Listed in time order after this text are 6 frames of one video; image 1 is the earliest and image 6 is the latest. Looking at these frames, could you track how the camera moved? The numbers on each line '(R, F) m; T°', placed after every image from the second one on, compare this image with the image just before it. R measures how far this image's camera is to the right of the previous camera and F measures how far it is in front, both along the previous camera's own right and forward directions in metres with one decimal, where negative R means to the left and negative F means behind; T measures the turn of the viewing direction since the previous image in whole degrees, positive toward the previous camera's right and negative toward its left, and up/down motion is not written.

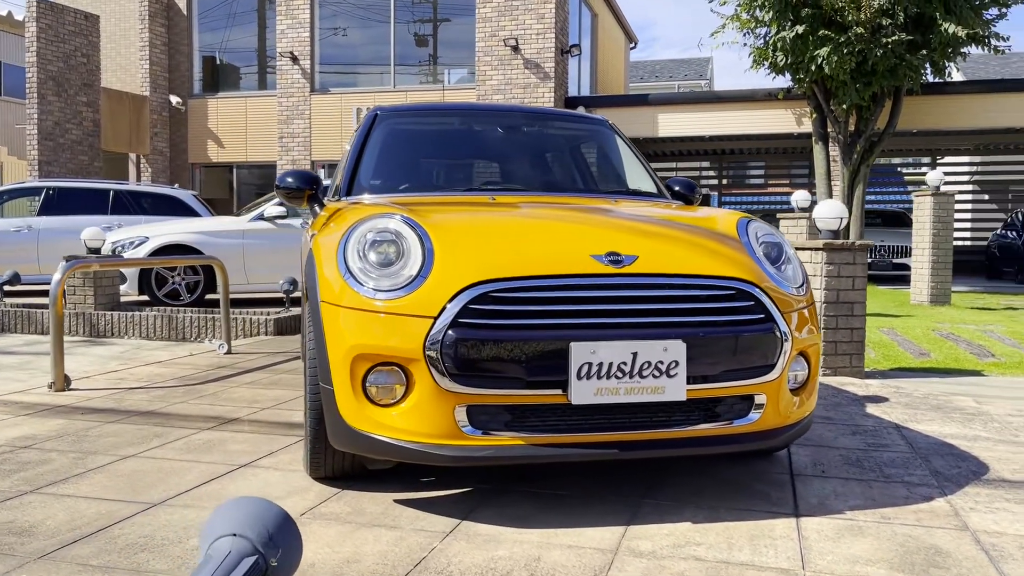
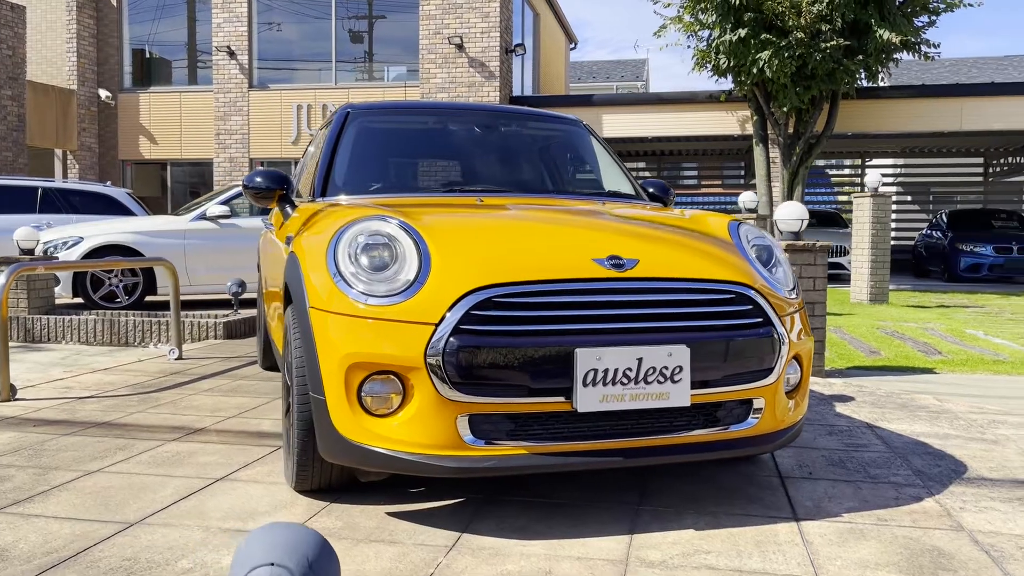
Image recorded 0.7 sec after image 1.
(-0.2, +0.1) m; +4°
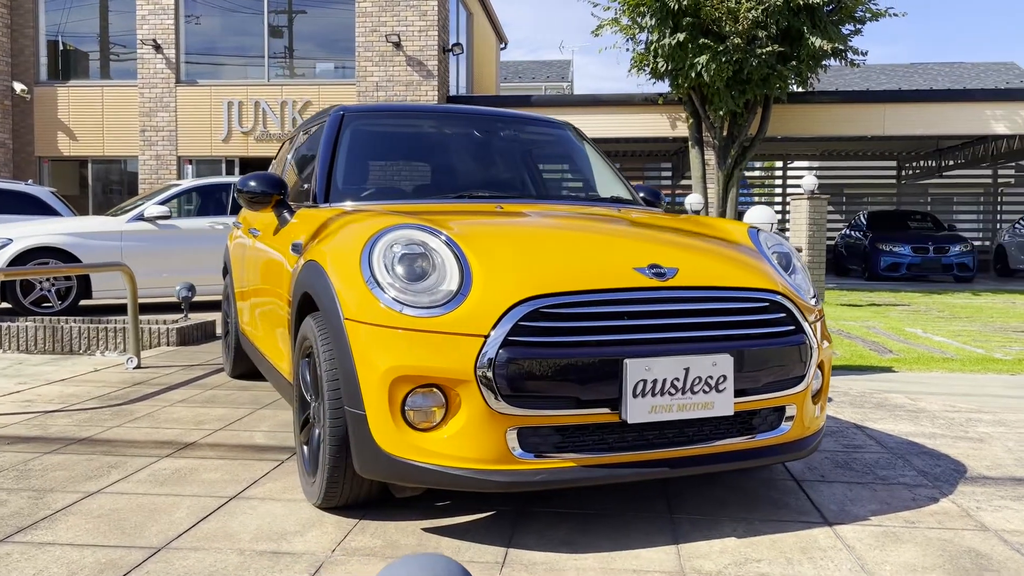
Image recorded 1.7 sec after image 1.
(-0.3, +0.1) m; +5°
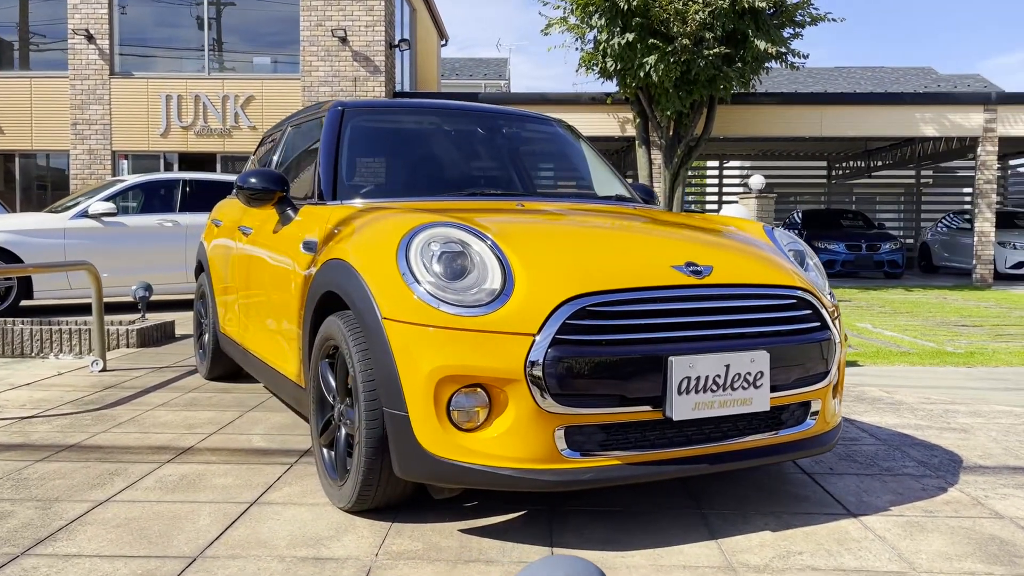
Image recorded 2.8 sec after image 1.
(-0.3, 0.0) m; +4°
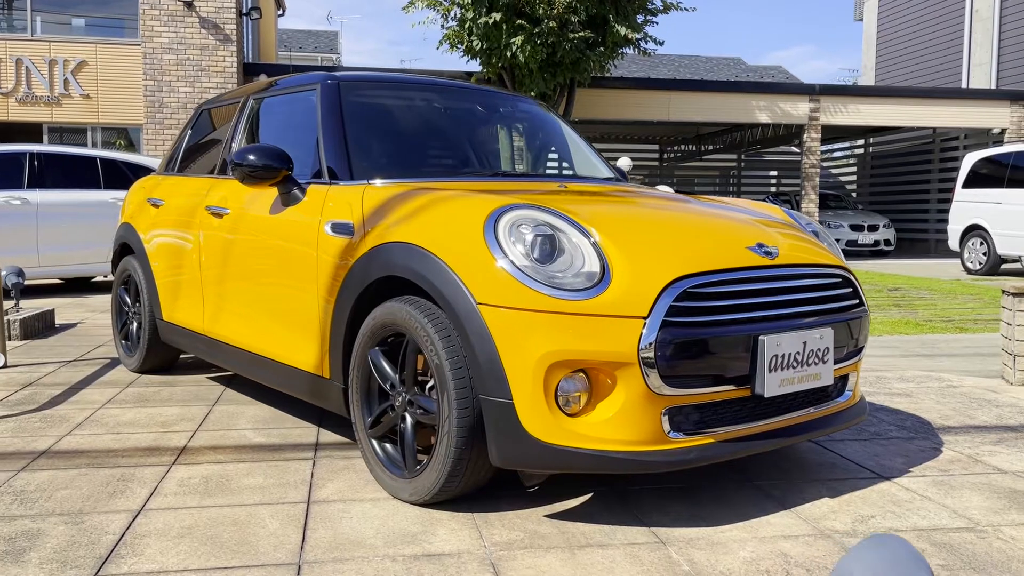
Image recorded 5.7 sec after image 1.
(-0.7, +0.1) m; +12°
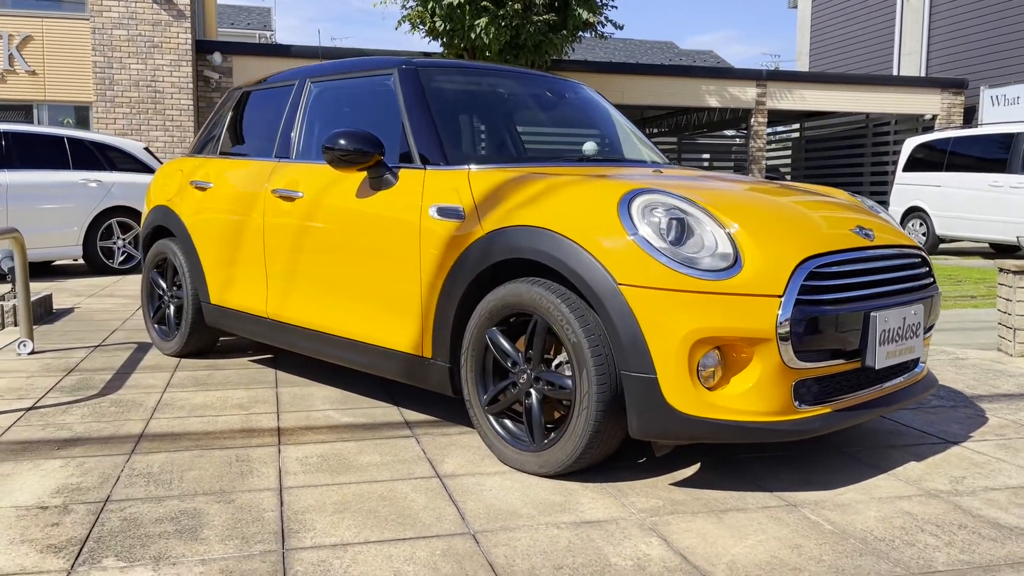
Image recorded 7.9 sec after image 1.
(-0.6, -0.1) m; +5°
